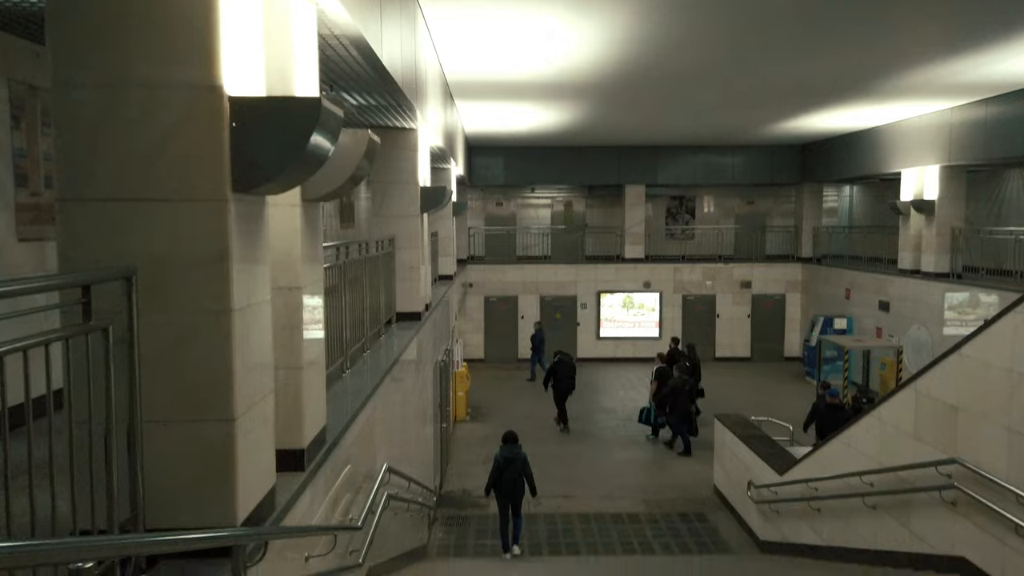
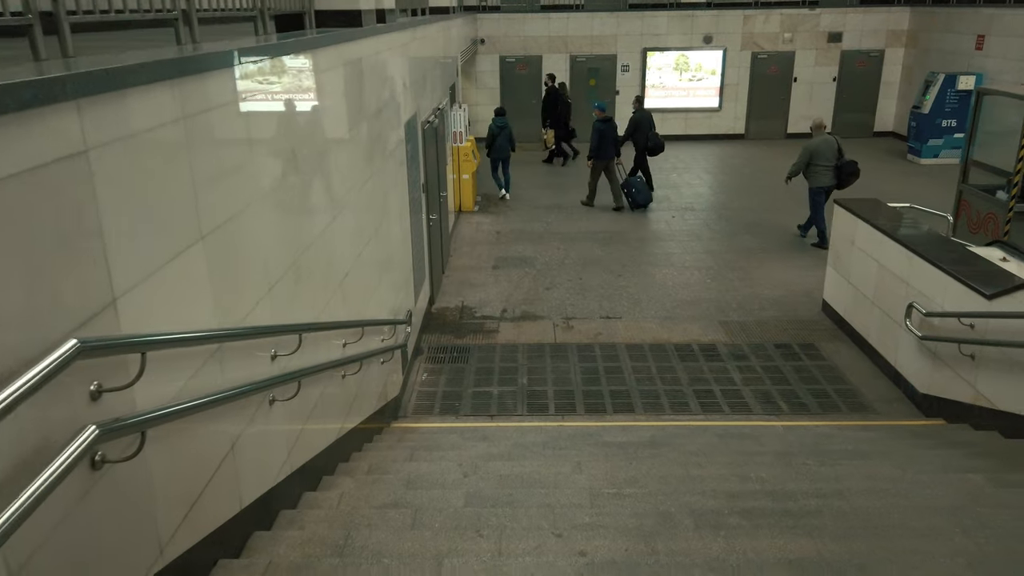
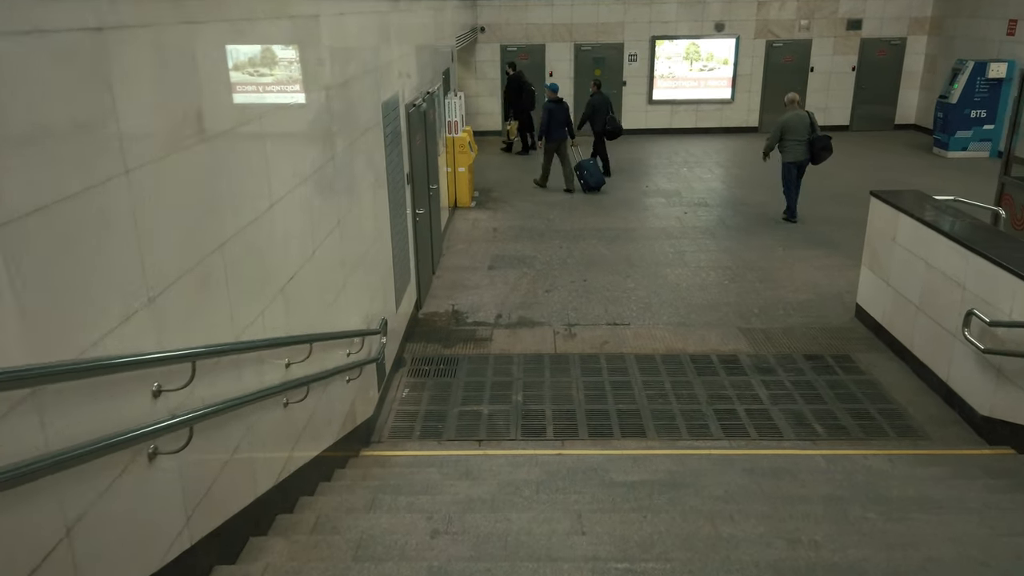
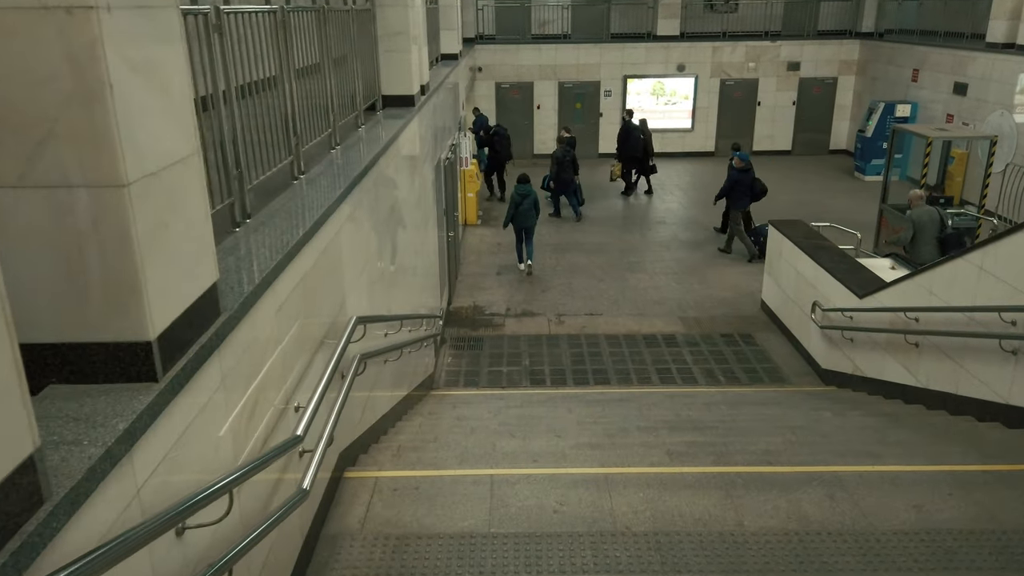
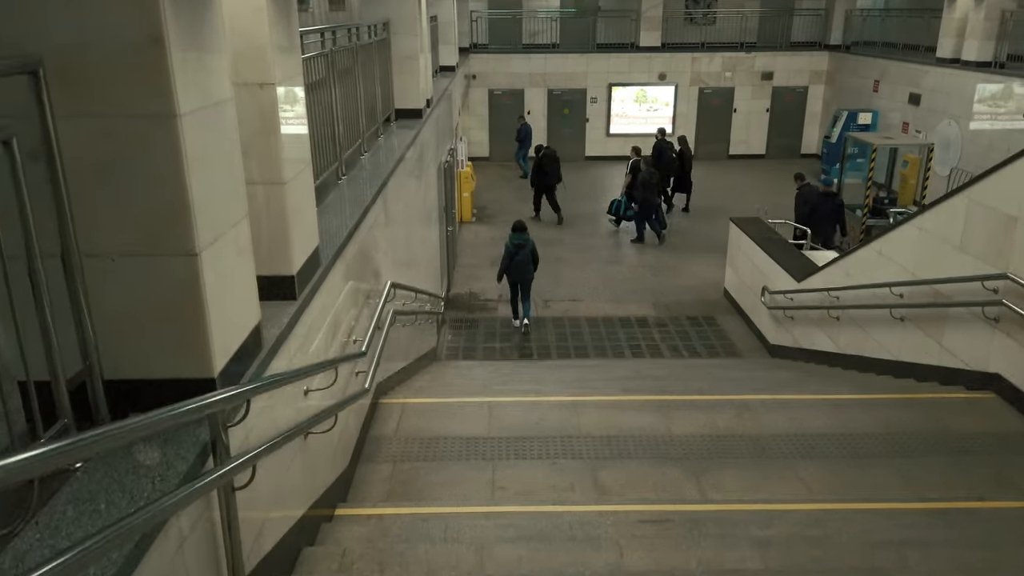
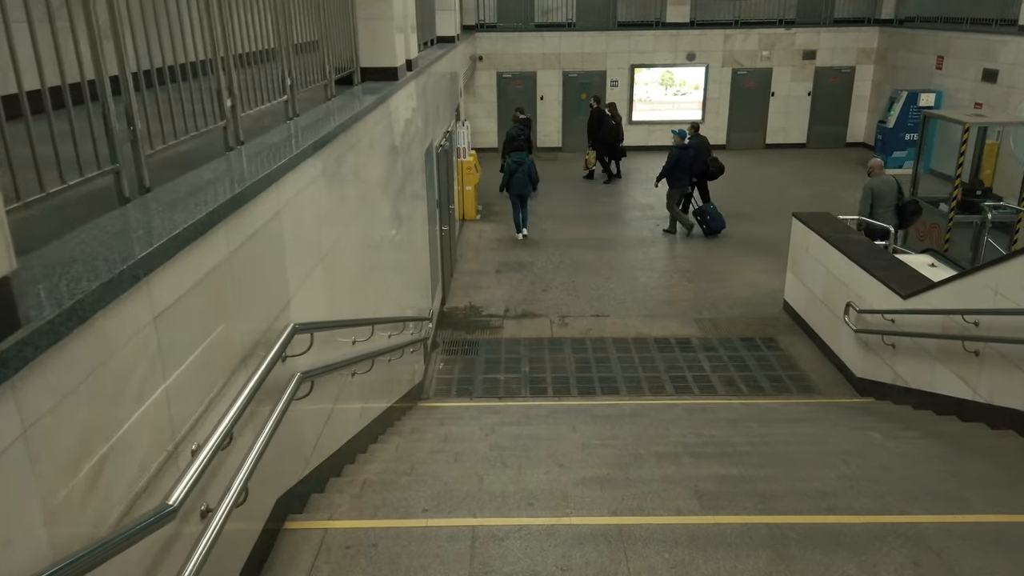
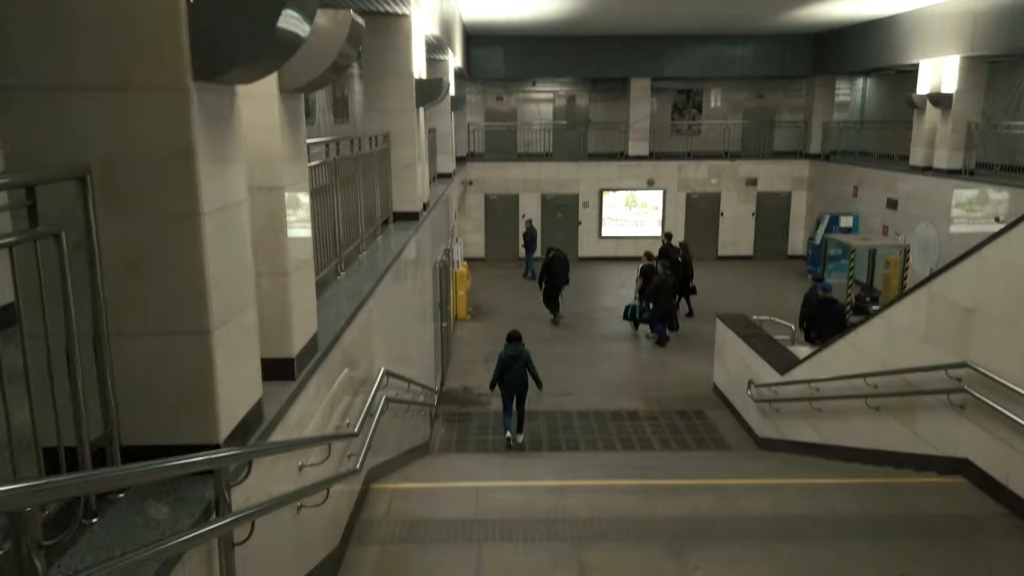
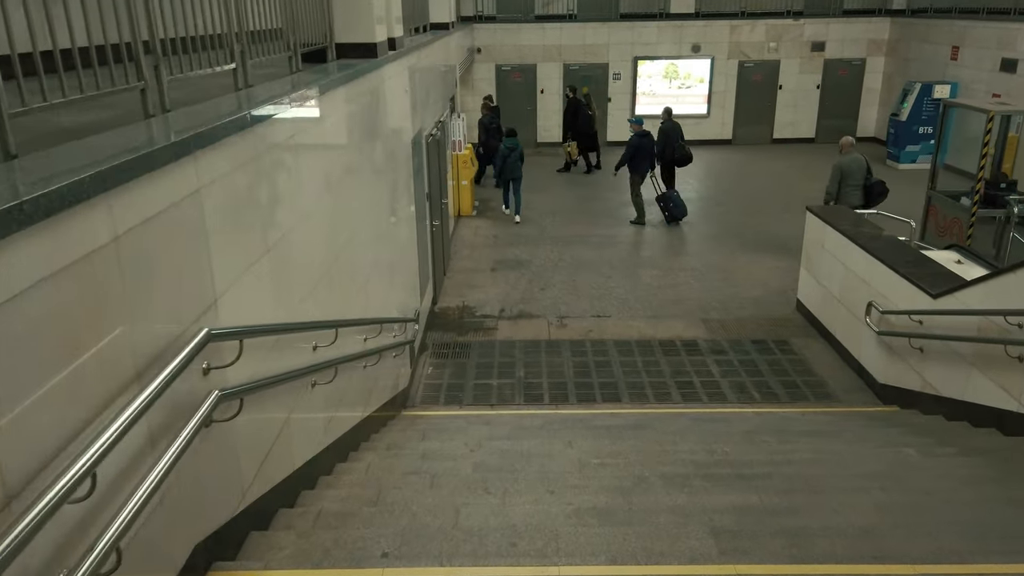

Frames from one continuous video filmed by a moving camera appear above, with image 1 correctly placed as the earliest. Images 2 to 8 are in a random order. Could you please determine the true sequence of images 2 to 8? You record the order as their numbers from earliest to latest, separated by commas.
7, 5, 4, 6, 8, 2, 3
